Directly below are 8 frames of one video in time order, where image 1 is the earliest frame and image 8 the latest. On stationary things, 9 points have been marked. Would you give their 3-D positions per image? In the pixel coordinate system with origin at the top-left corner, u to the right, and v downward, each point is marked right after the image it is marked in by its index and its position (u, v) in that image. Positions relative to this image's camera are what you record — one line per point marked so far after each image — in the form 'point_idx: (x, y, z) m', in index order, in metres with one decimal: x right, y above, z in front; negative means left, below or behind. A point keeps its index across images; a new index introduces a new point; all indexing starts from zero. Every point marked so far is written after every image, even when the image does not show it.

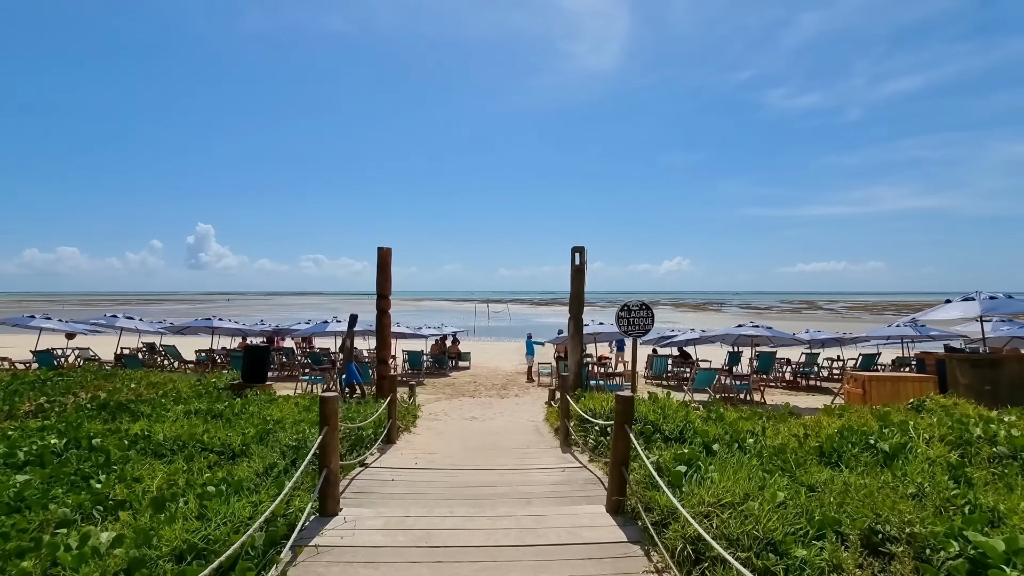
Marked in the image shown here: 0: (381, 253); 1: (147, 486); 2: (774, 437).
0: (-2.4, +0.6, +9.1) m
1: (-3.6, -1.9, +4.9) m
2: (+2.9, -1.7, +5.6) m
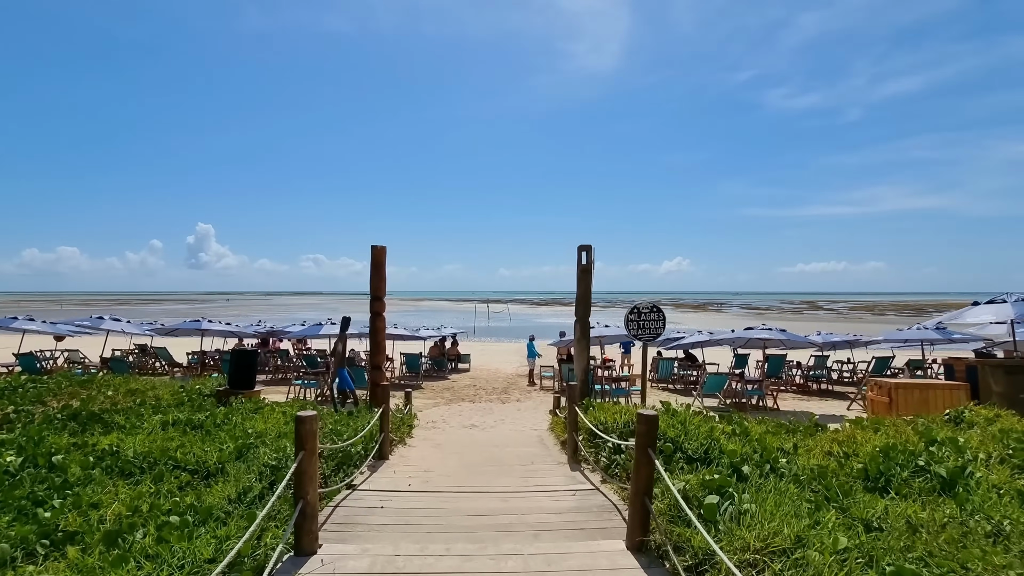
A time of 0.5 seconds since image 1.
0: (-2.4, +0.6, +8.6) m
1: (-3.5, -2.0, +4.3) m
2: (+3.0, -1.7, +5.0) m
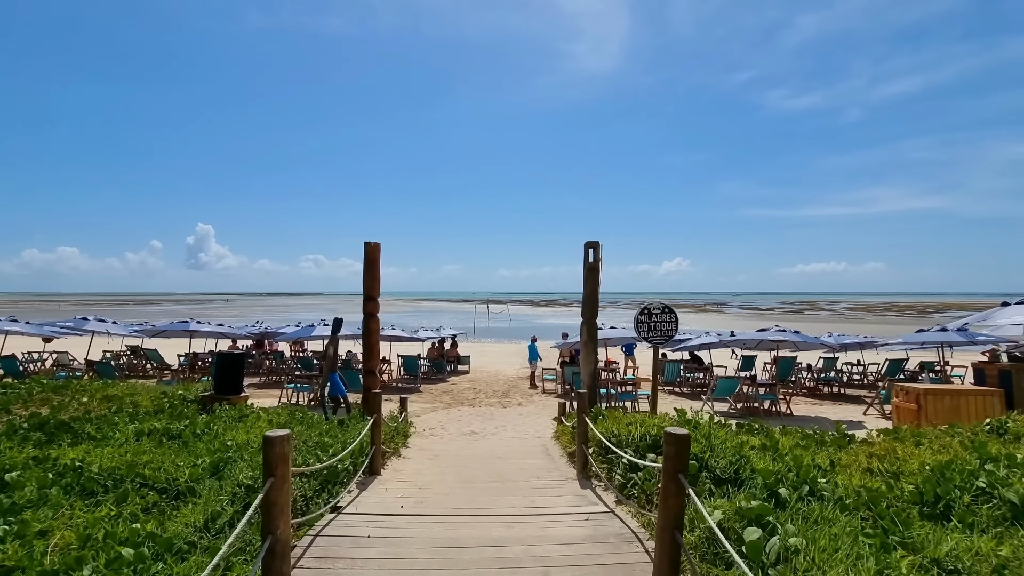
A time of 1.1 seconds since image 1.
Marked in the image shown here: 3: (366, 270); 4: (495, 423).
0: (-2.3, +0.6, +8.1) m
1: (-3.5, -1.9, +3.8) m
2: (+3.0, -1.7, +4.5) m
3: (-2.3, +0.3, +8.0) m
4: (-0.4, -3.0, +11.2) m
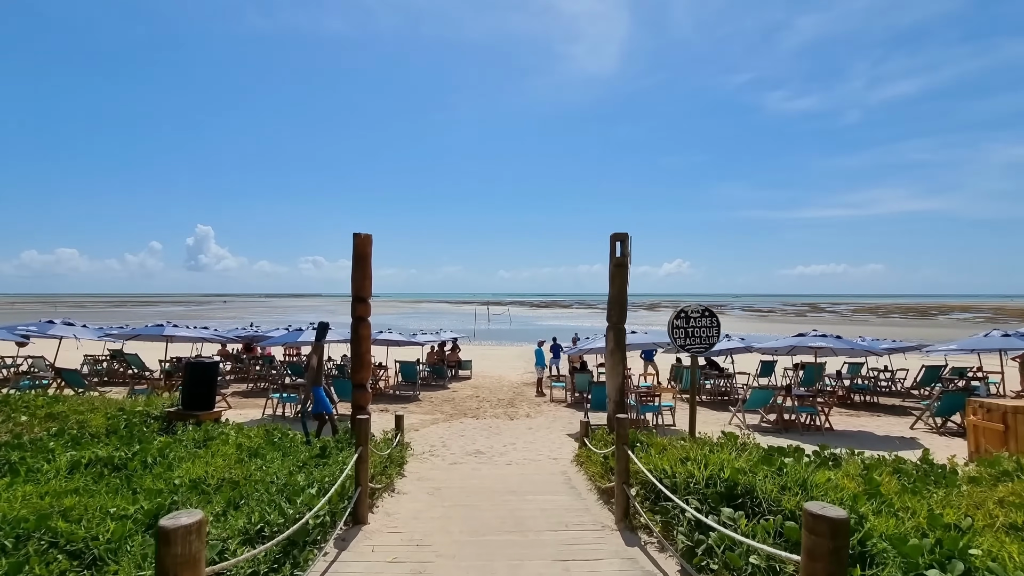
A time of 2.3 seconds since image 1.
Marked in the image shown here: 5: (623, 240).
0: (-2.1, +0.6, +6.9) m
1: (-3.3, -1.9, +2.6) m
2: (+3.2, -1.7, +3.3) m
3: (-2.1, +0.3, +6.8) m
4: (-0.2, -3.0, +10.0) m
5: (+1.6, +0.7, +7.0) m
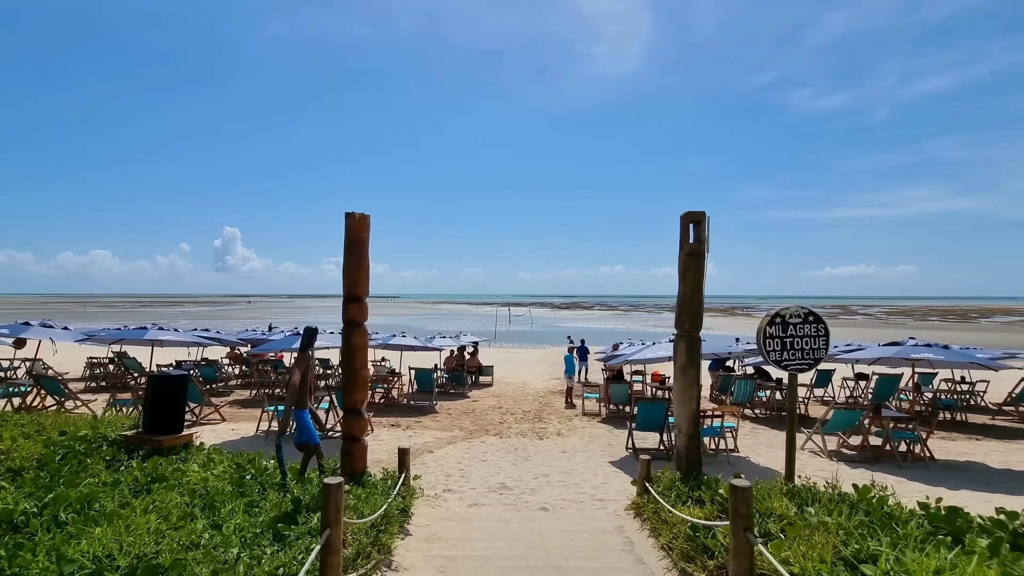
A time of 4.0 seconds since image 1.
0: (-1.7, +0.7, +5.3) m
1: (-3.1, -1.8, +1.1) m
2: (+3.5, -1.6, +1.5) m
3: (-1.7, +0.3, +5.3) m
4: (+0.3, -3.0, +8.3) m
5: (+2.0, +0.7, +5.3) m
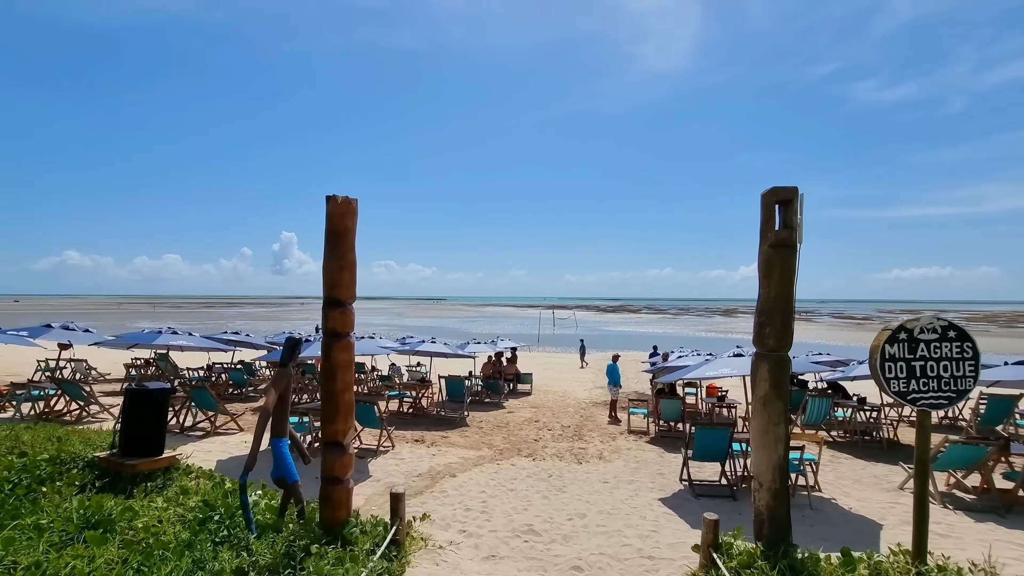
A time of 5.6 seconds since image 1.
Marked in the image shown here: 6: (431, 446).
0: (-1.5, +0.7, +4.3) m
1: (-3.3, -1.8, +0.2) m
2: (+3.3, -1.6, 0.0) m
3: (-1.6, +0.3, +4.2) m
4: (+0.8, -3.0, +7.0) m
5: (+2.1, +0.7, +3.9) m
6: (-1.6, -3.2, +10.0) m
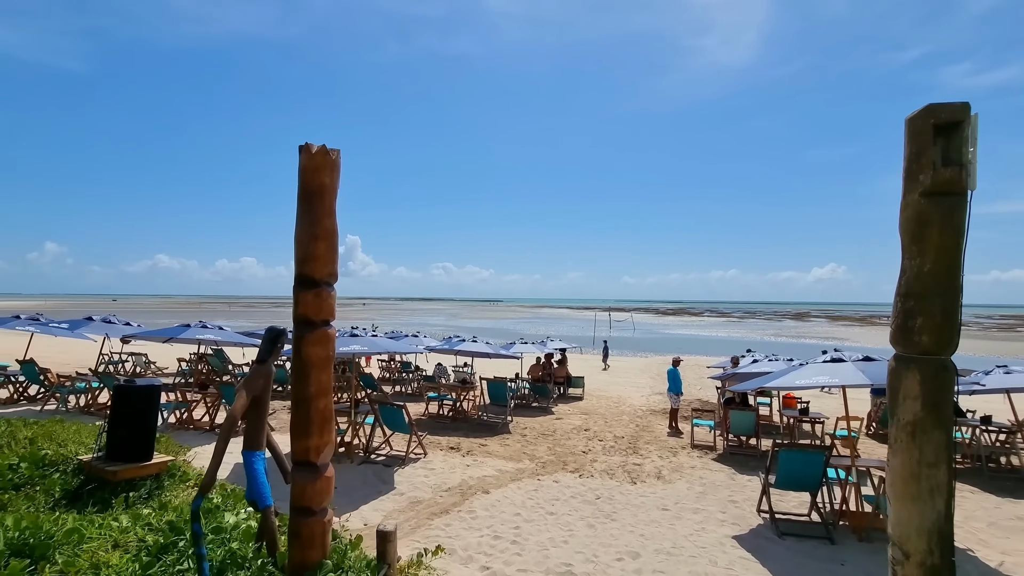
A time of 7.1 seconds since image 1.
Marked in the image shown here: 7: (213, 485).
0: (-1.4, +0.8, +3.3) m
1: (-3.5, -1.7, -0.5) m
2: (+2.9, -1.4, -1.5) m
3: (-1.4, +0.5, +3.3) m
4: (+1.2, -2.9, +5.8) m
5: (+2.2, +0.8, +2.6) m
6: (-0.8, -3.0, +9.0) m
7: (-2.0, -1.3, +3.3) m
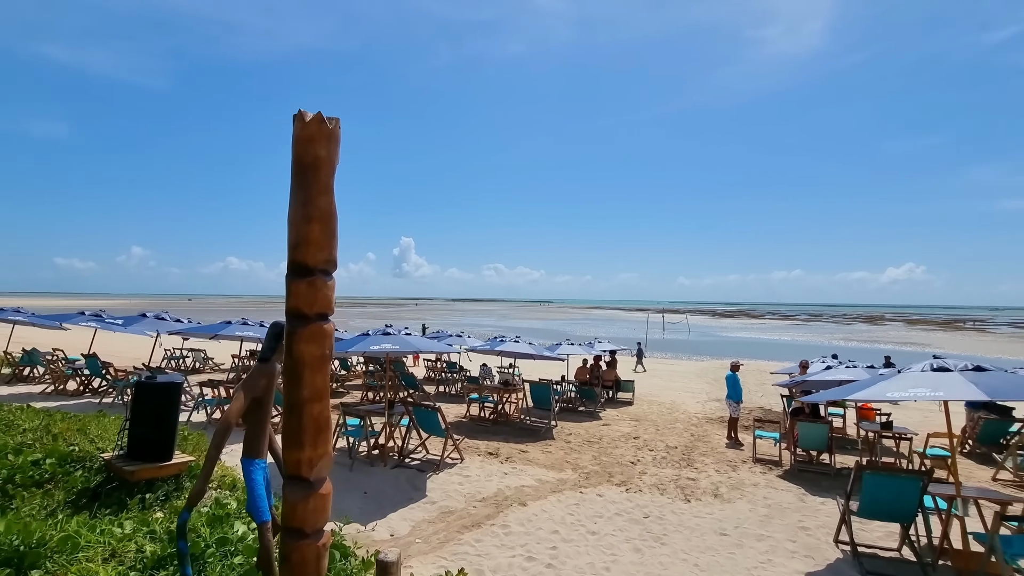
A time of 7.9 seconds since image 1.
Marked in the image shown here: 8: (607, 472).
0: (-1.2, +0.9, +2.9) m
1: (-3.8, -1.6, -0.7) m
2: (+2.5, -1.4, -2.3) m
3: (-1.3, +0.6, +2.9) m
4: (+1.6, -2.8, +5.1) m
5: (+2.3, +0.9, +1.8) m
6: (-0.1, -3.0, +8.5) m
7: (-1.9, -1.3, +3.0) m
8: (+1.6, -3.1, +8.3) m
